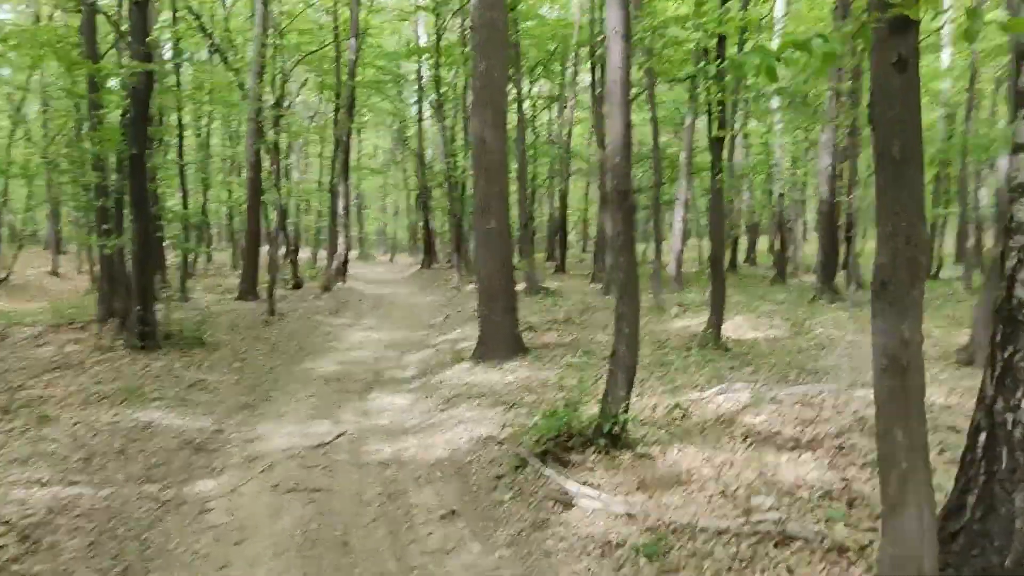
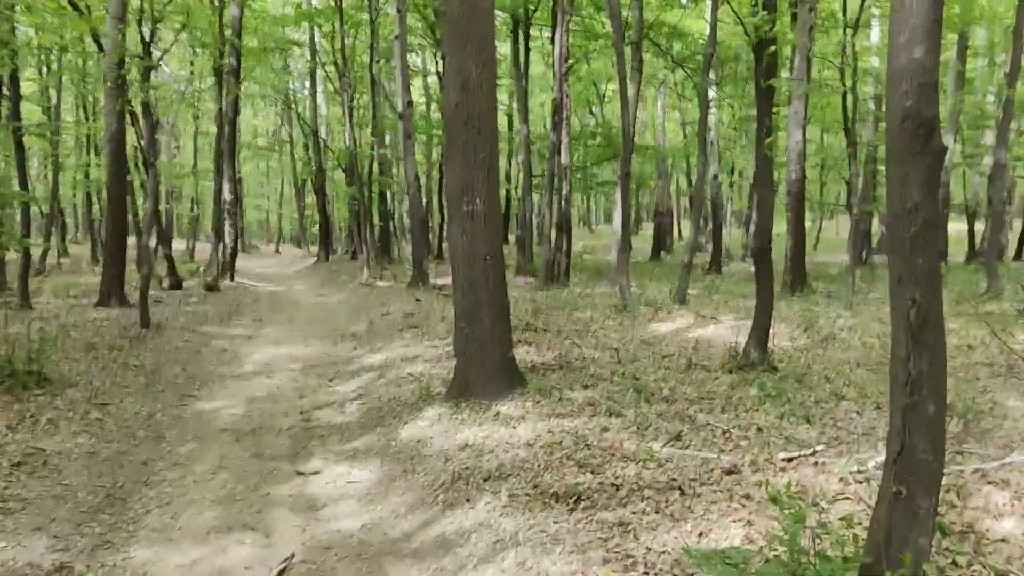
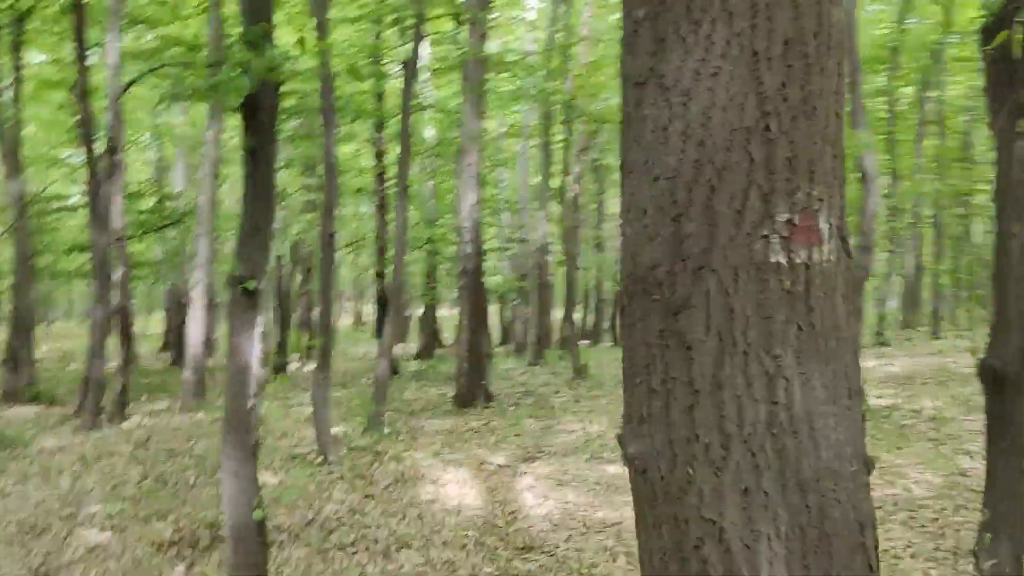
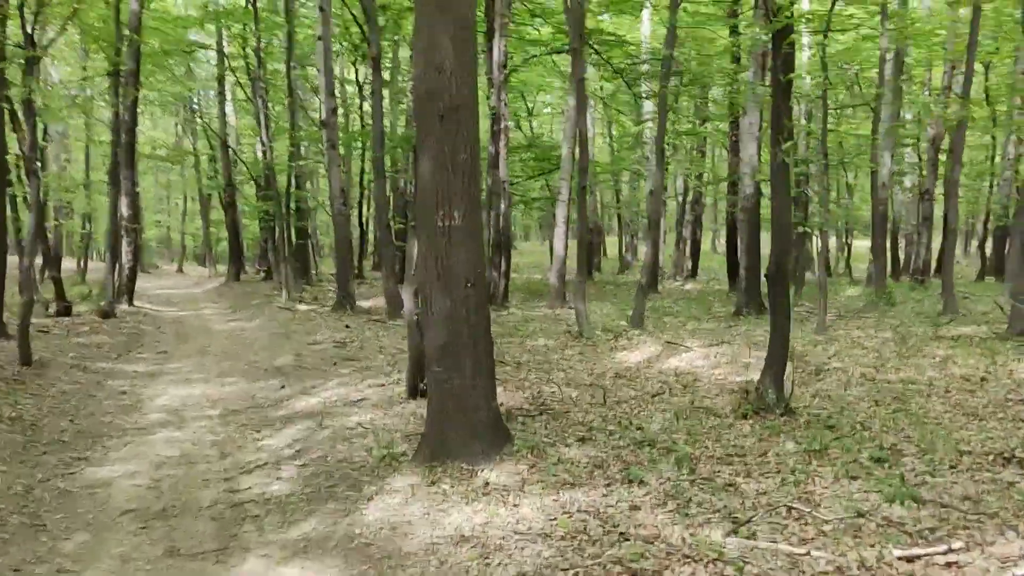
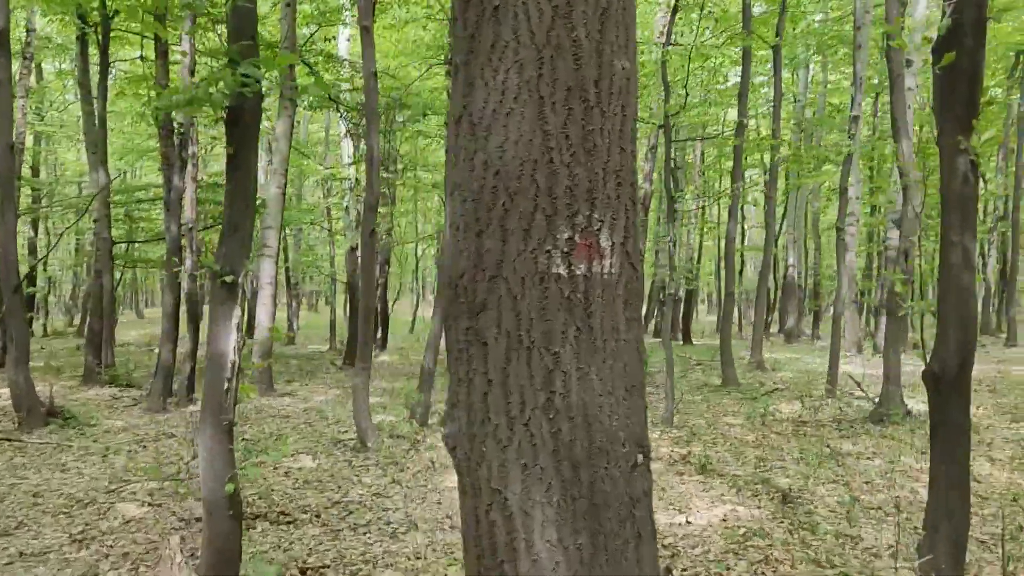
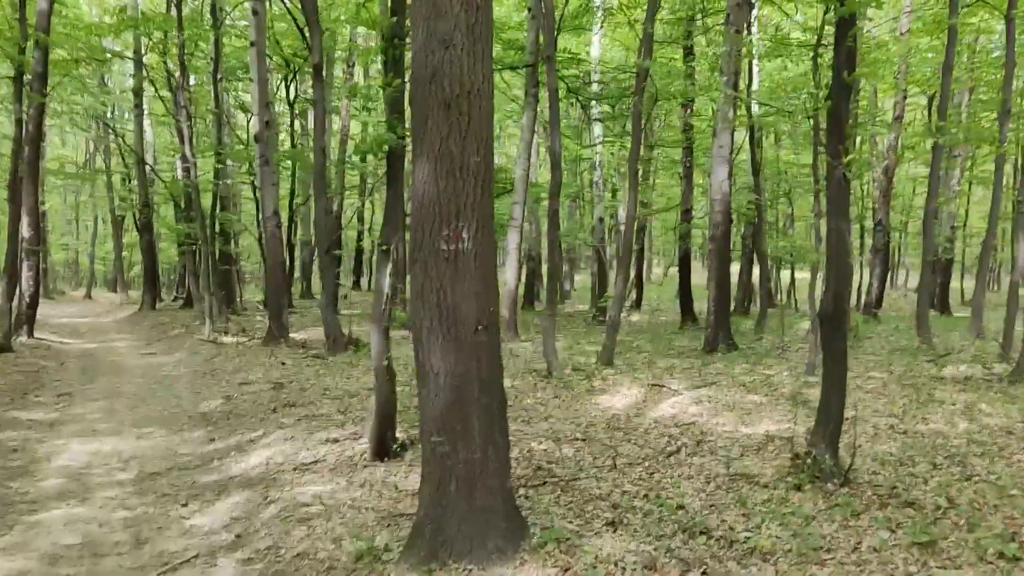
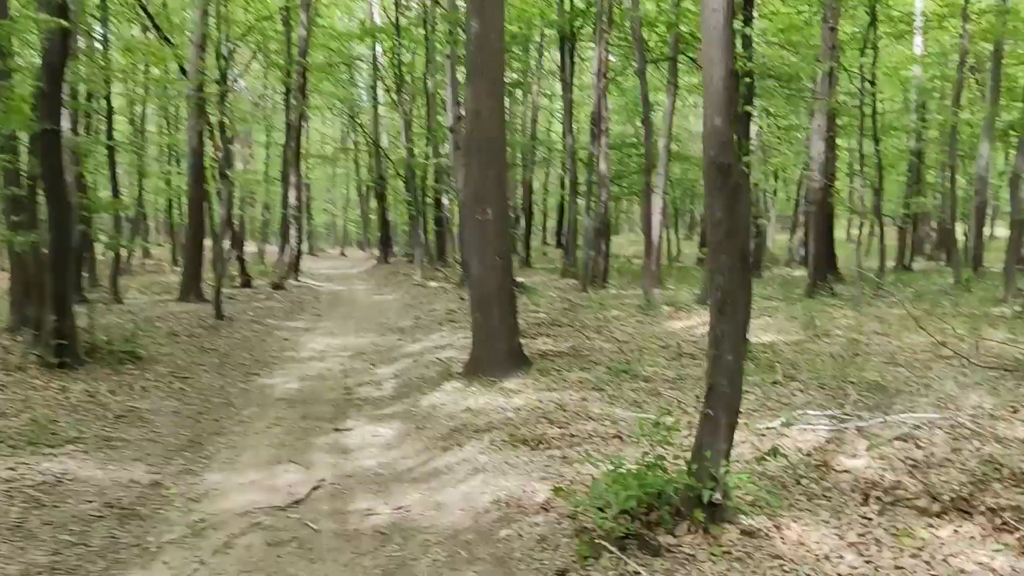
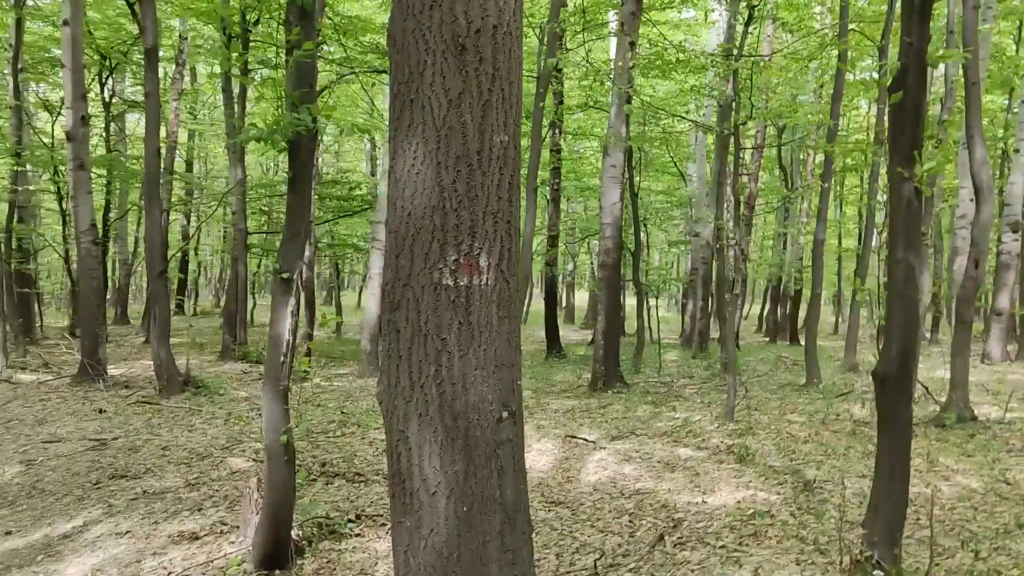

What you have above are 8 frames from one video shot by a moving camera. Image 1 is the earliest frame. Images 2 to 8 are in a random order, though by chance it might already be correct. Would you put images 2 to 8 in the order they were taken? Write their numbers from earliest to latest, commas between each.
7, 2, 4, 6, 8, 5, 3
